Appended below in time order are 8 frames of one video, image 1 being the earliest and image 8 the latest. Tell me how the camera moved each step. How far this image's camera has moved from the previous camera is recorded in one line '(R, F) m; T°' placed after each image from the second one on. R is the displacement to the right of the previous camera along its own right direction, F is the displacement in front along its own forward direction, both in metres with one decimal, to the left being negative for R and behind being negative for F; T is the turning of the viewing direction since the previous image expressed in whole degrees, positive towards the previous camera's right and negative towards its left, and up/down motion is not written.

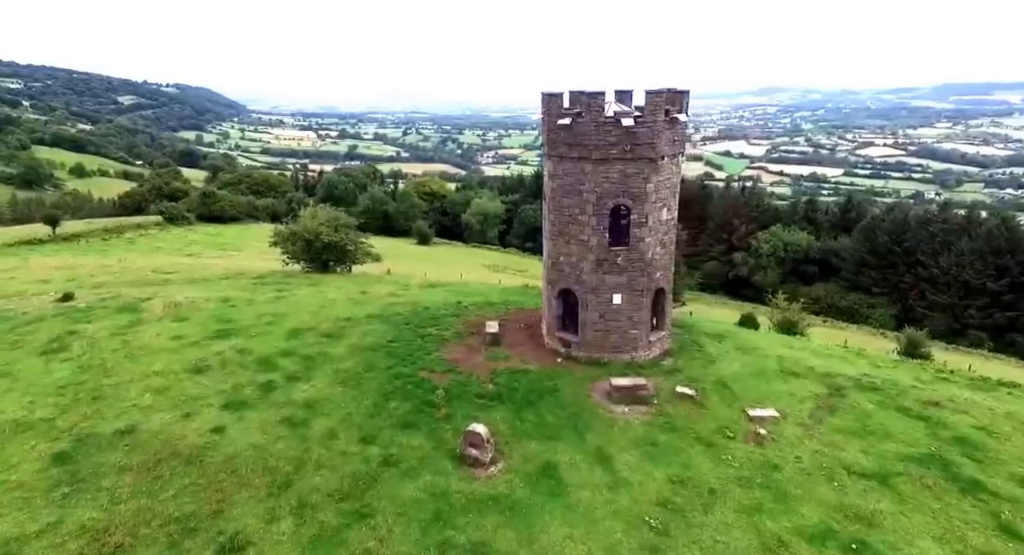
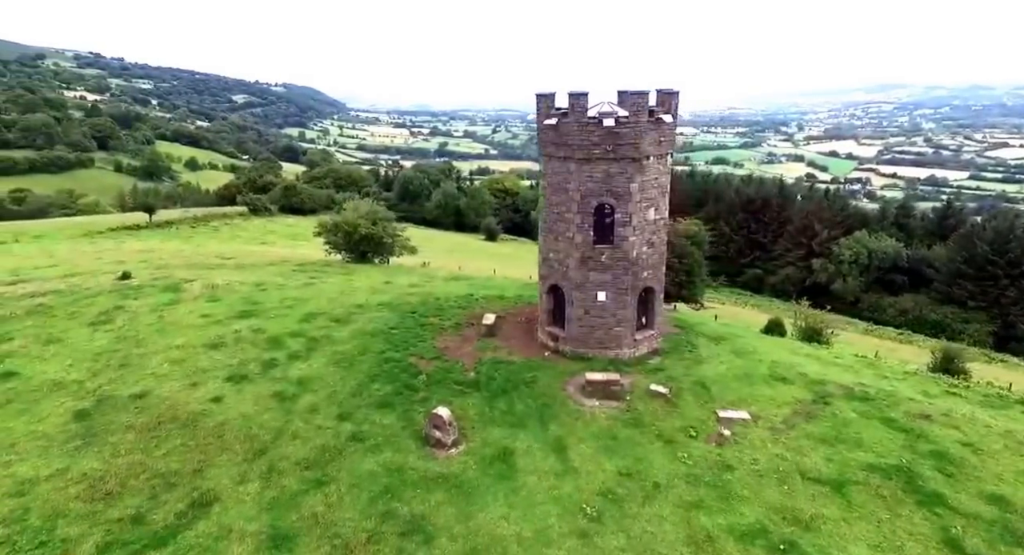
(+2.6, -0.4) m; -6°
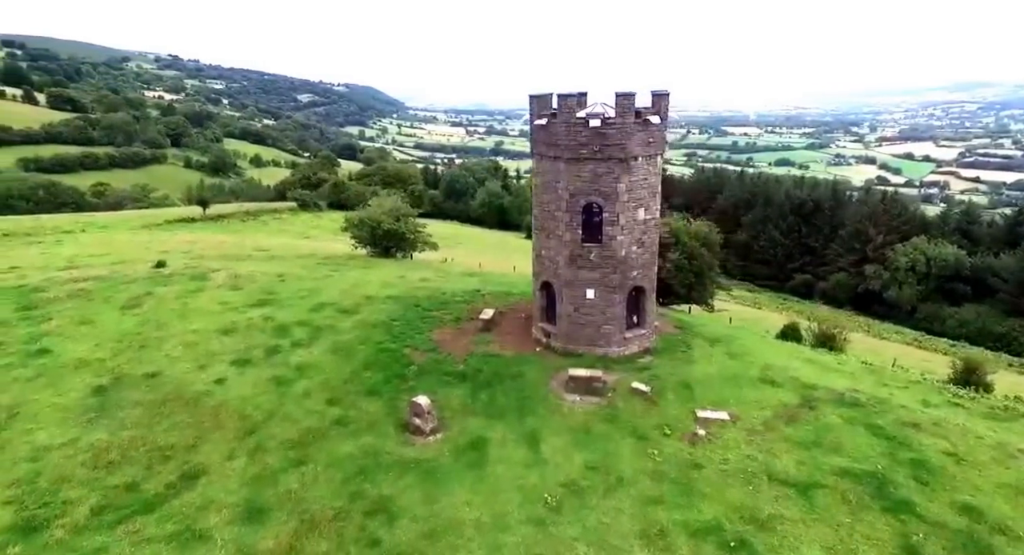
(+1.6, -0.3) m; -4°
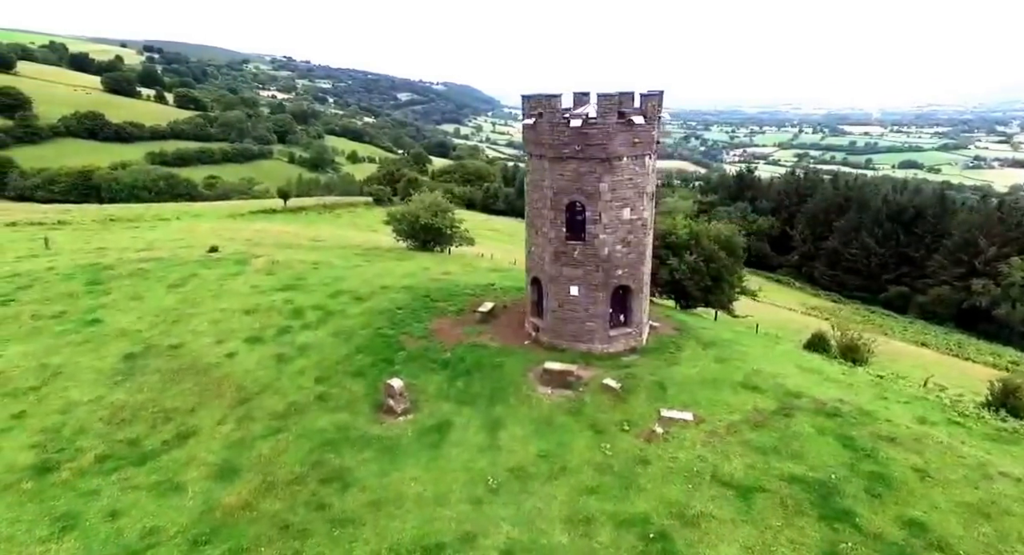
(+2.7, -0.5) m; -6°
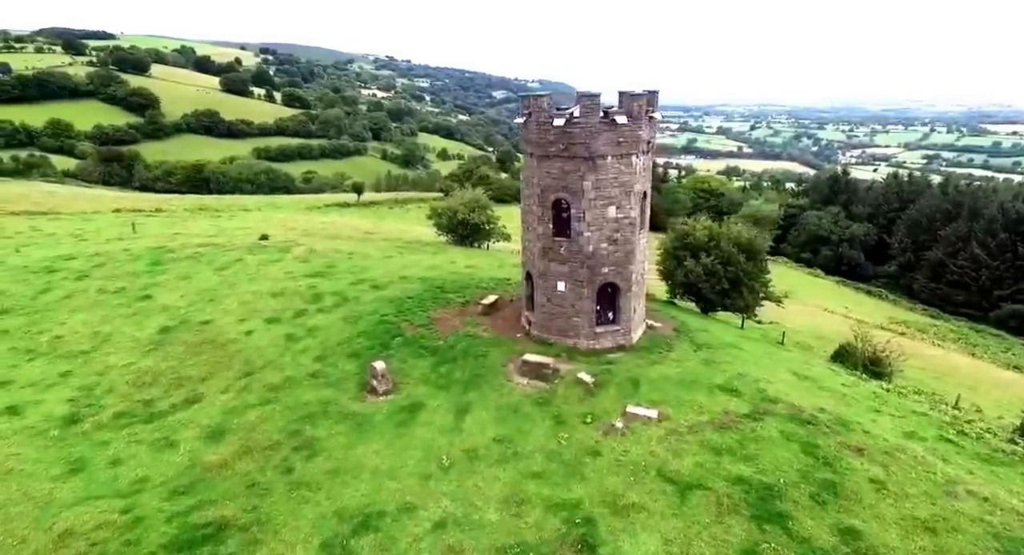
(+2.7, -0.5) m; -7°
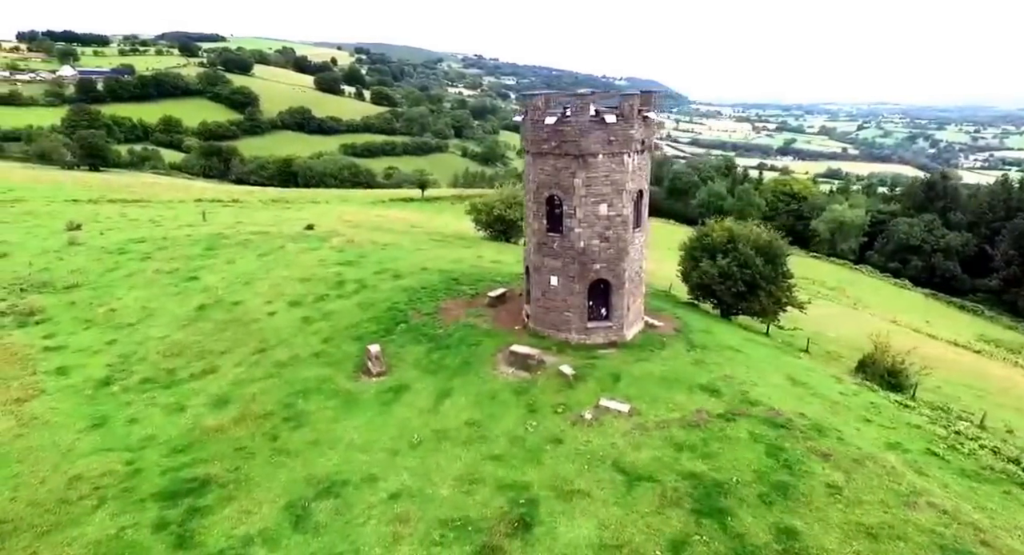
(+2.4, -0.6) m; -6°
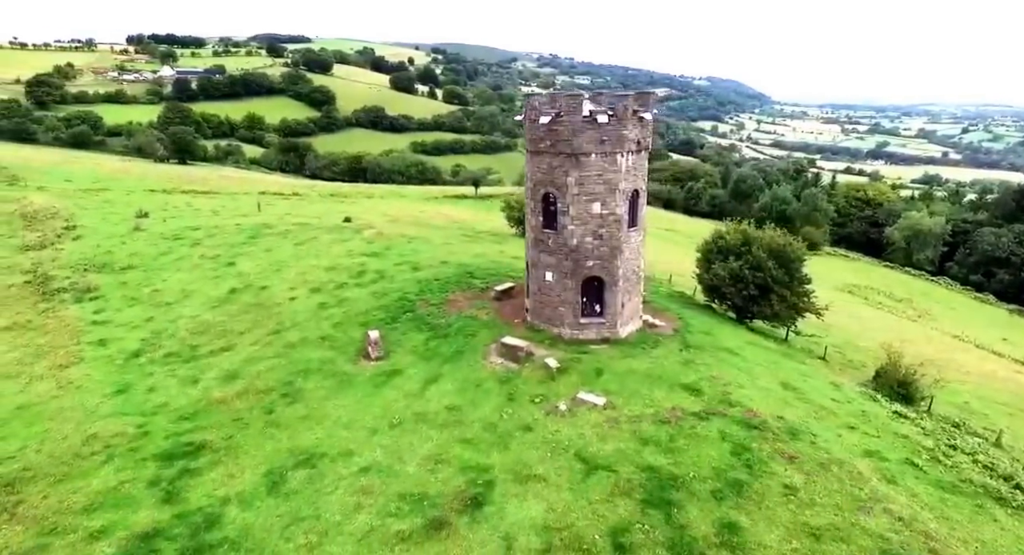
(+2.1, -0.6) m; -5°
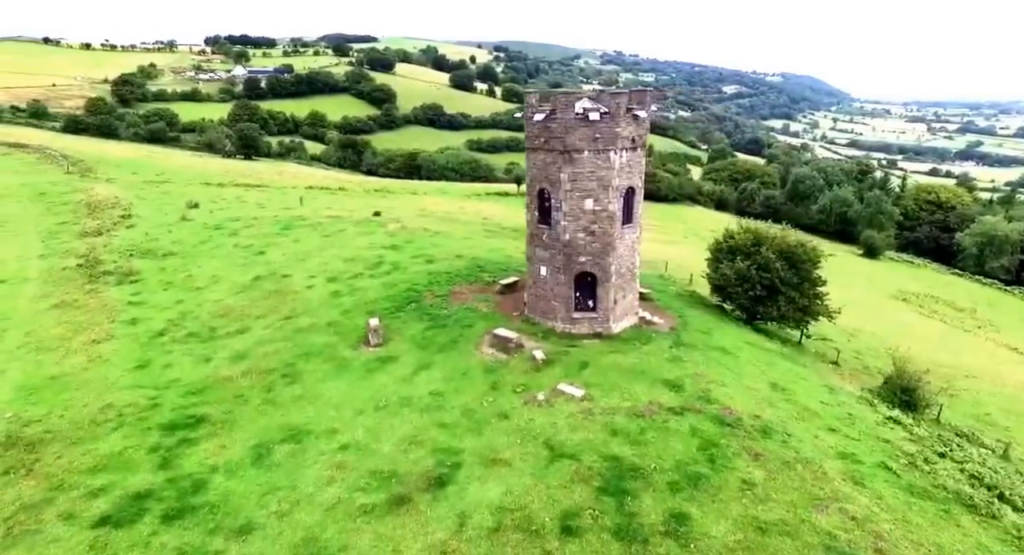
(+1.8, -0.6) m; -4°
